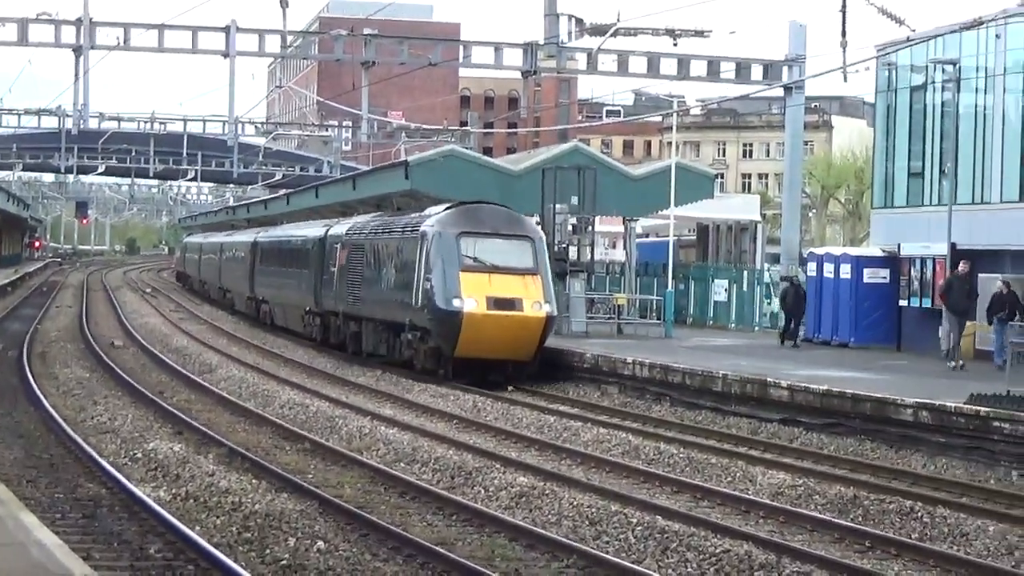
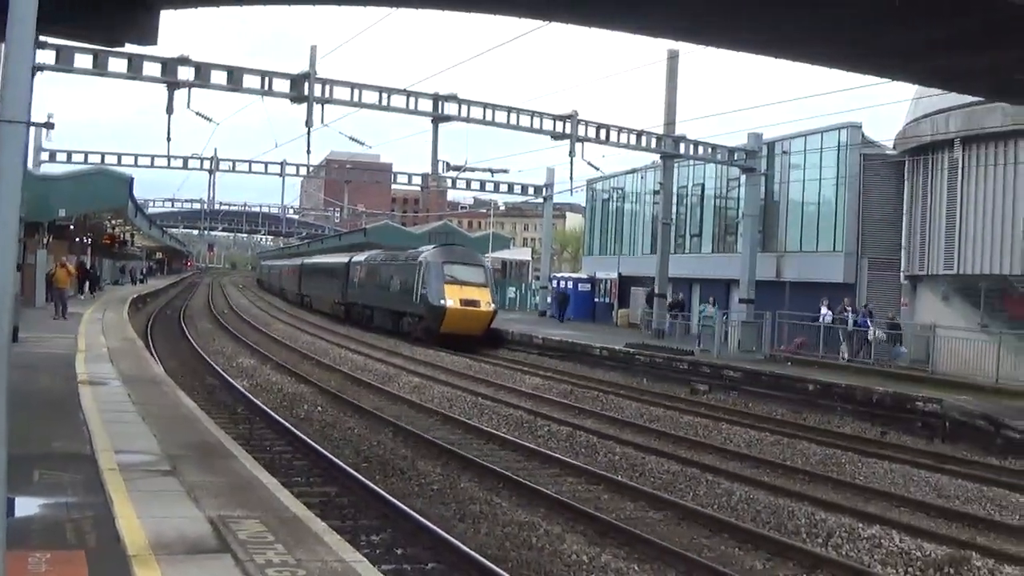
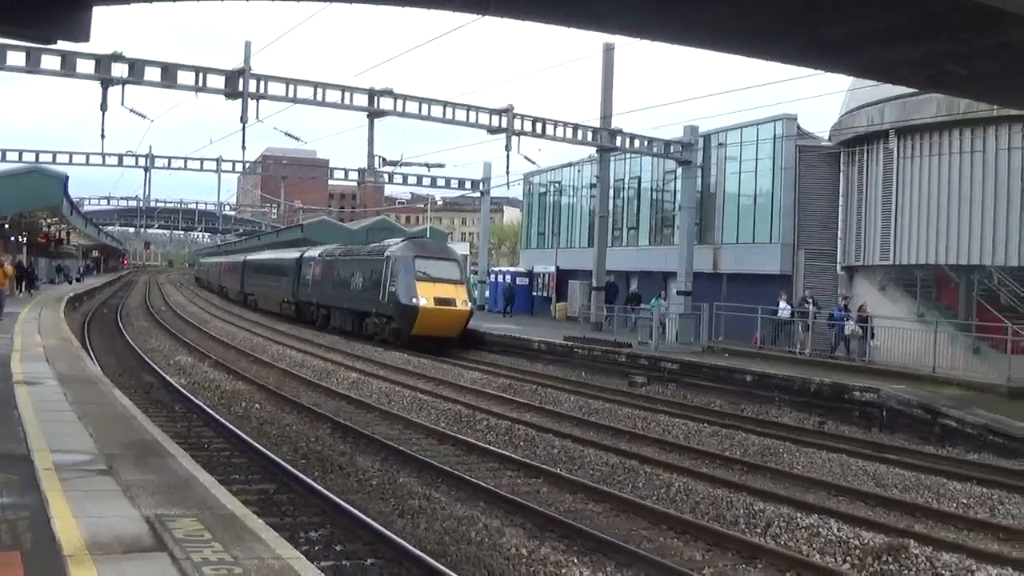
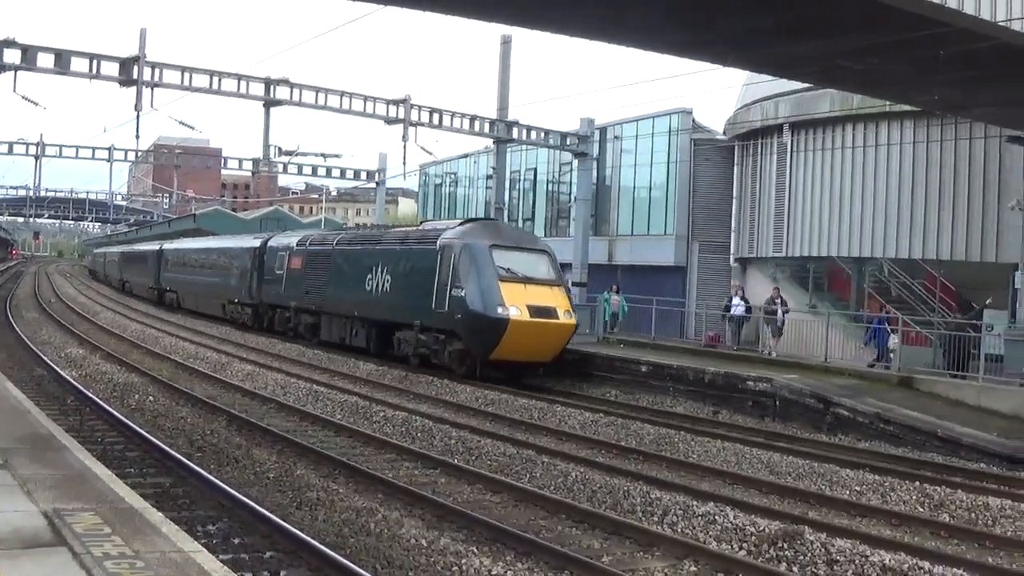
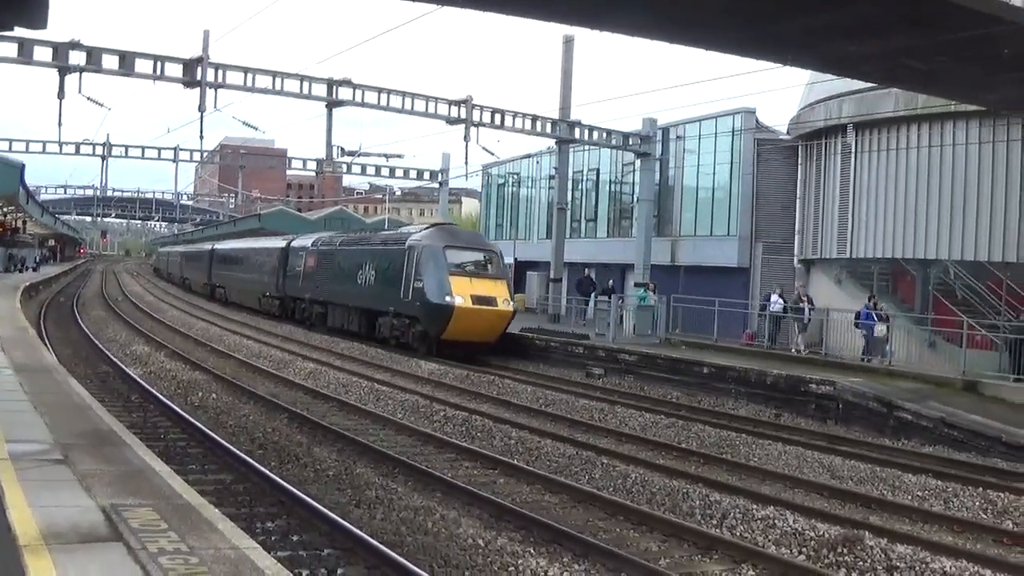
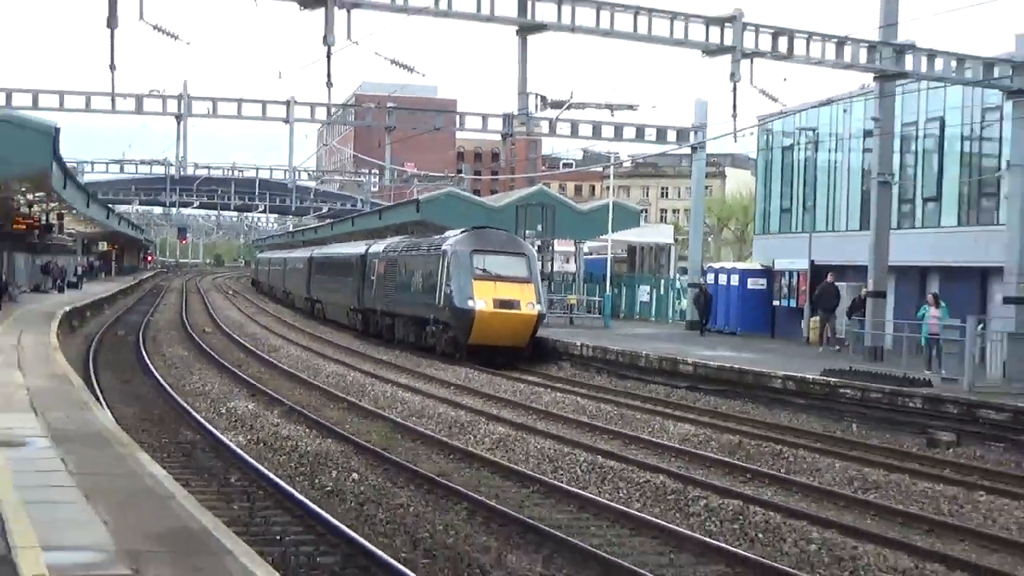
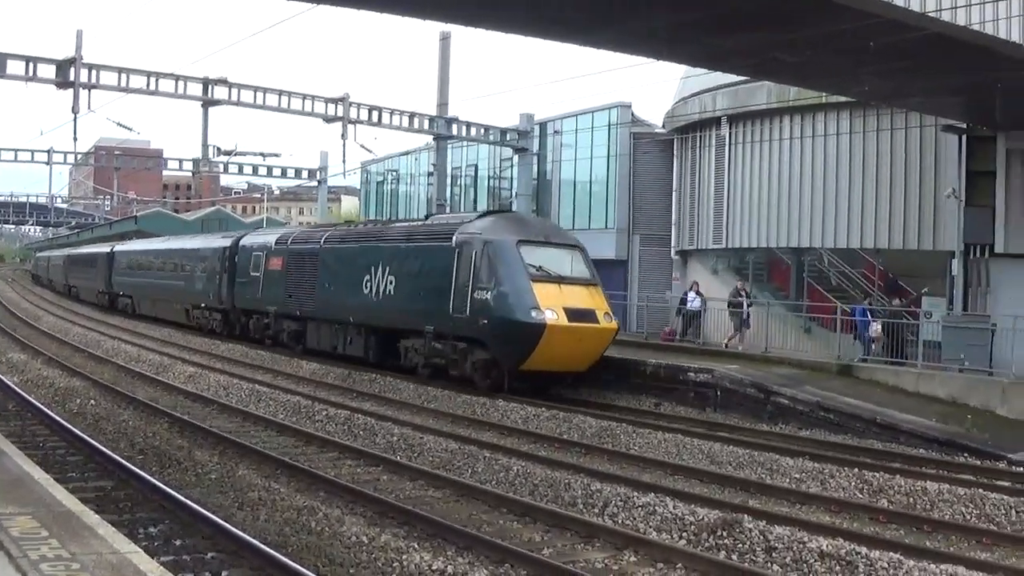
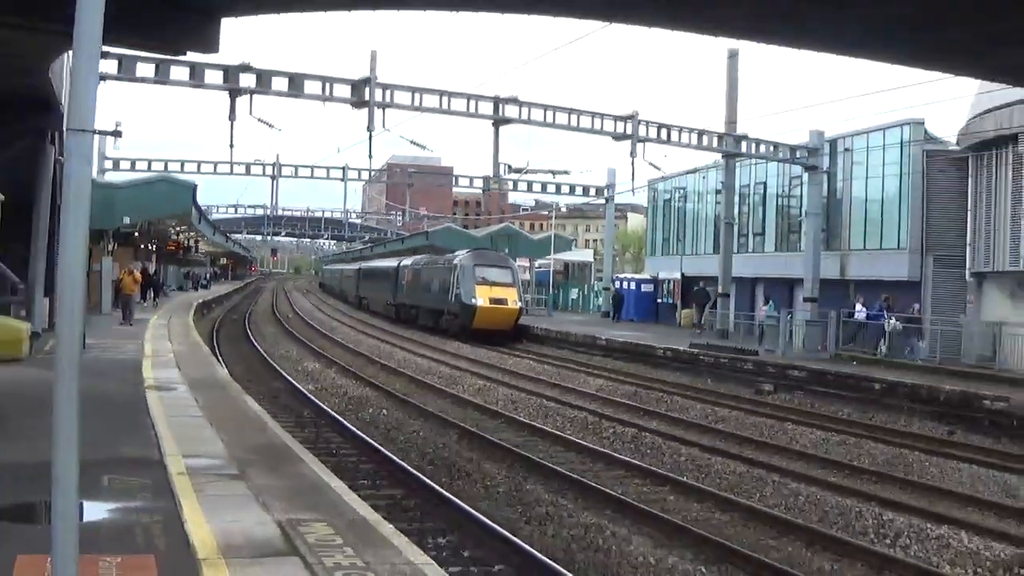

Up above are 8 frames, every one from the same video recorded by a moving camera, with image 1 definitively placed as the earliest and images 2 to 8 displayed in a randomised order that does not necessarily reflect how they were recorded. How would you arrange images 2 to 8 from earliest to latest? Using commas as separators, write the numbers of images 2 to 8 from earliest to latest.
6, 8, 2, 3, 5, 4, 7
